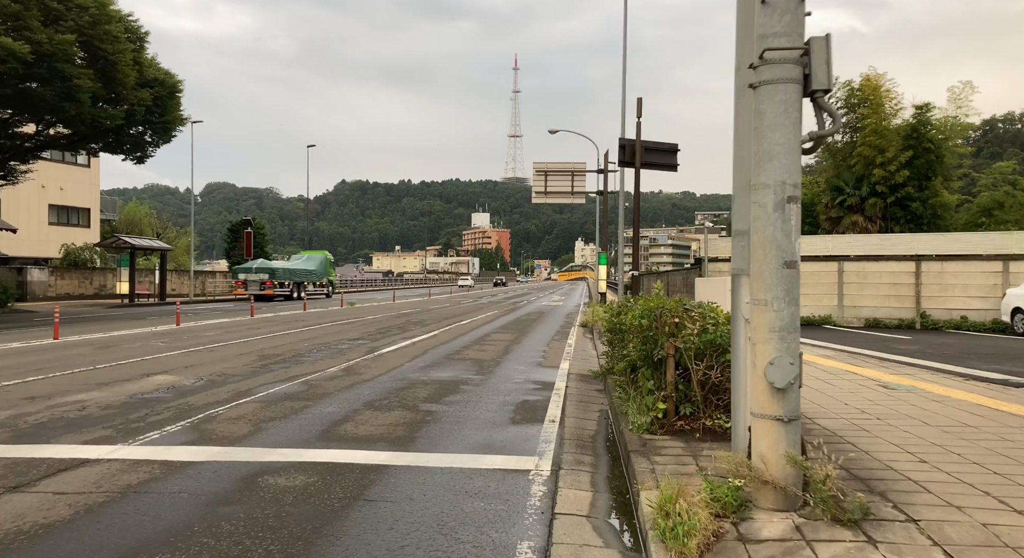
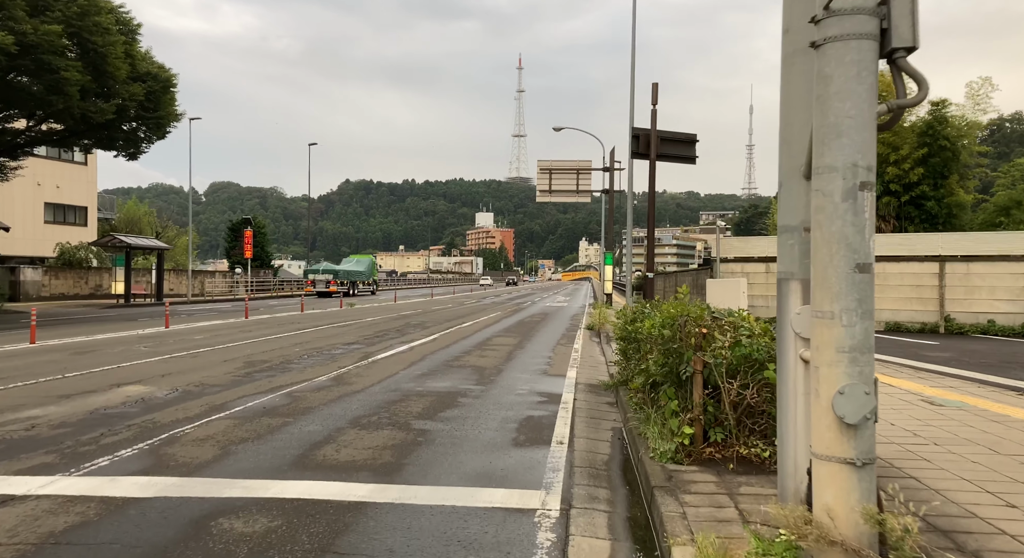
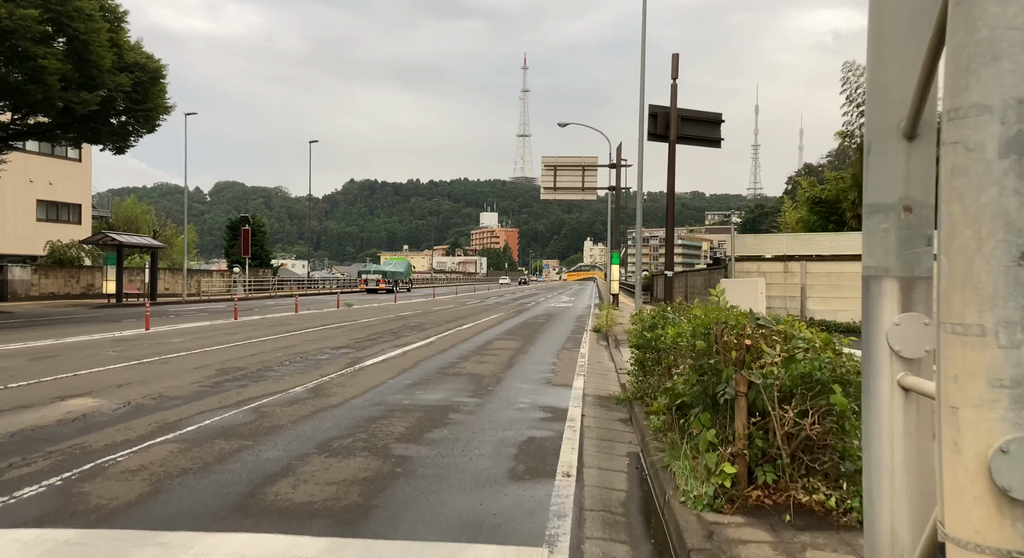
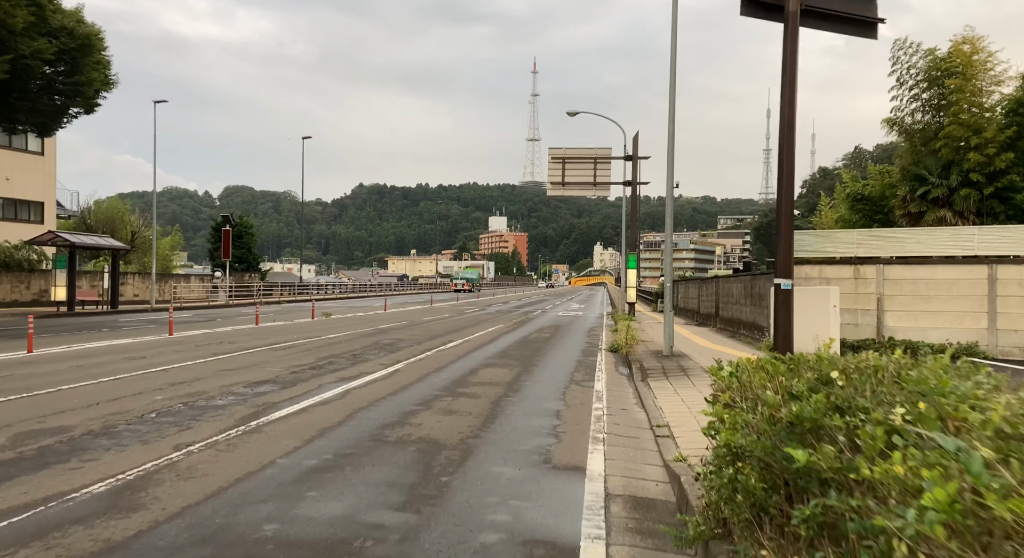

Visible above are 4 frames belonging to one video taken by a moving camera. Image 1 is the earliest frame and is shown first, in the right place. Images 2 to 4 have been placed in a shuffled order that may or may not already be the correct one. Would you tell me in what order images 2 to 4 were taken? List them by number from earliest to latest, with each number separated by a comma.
2, 3, 4
